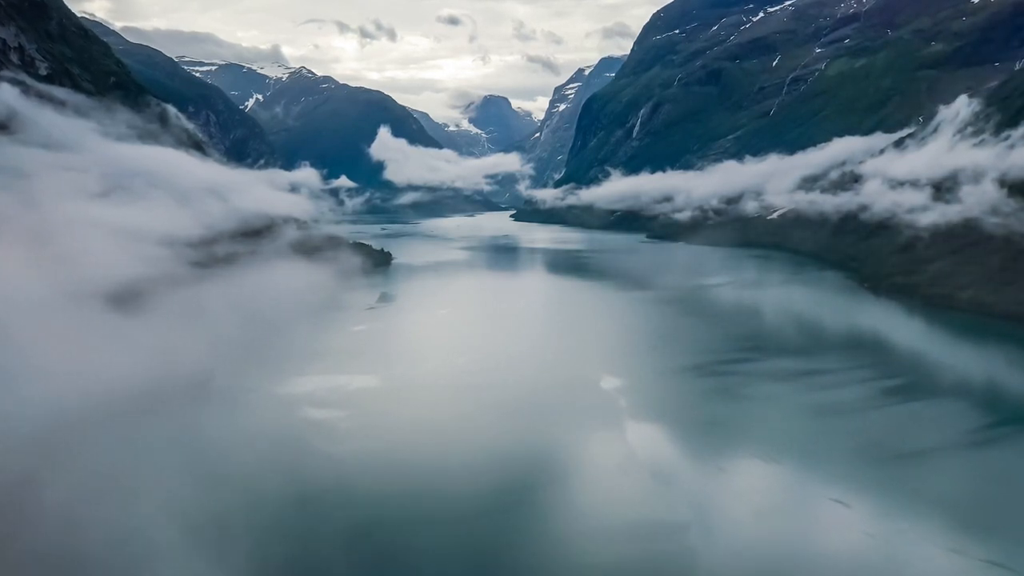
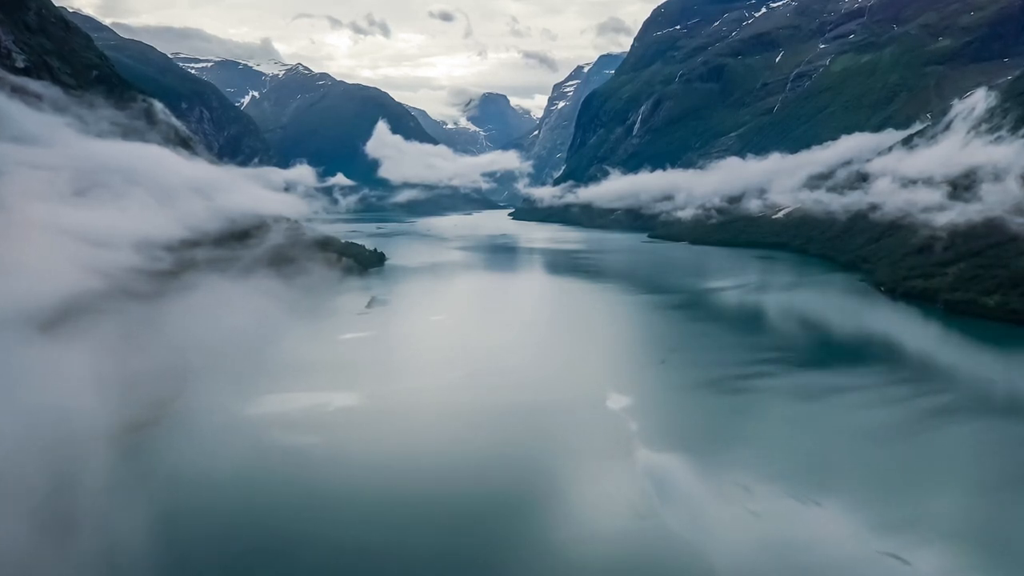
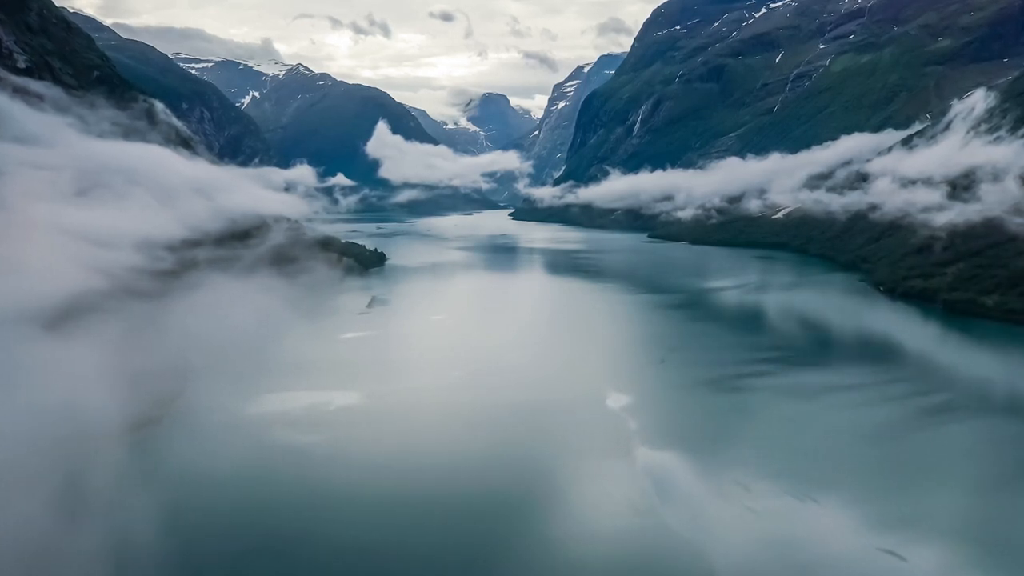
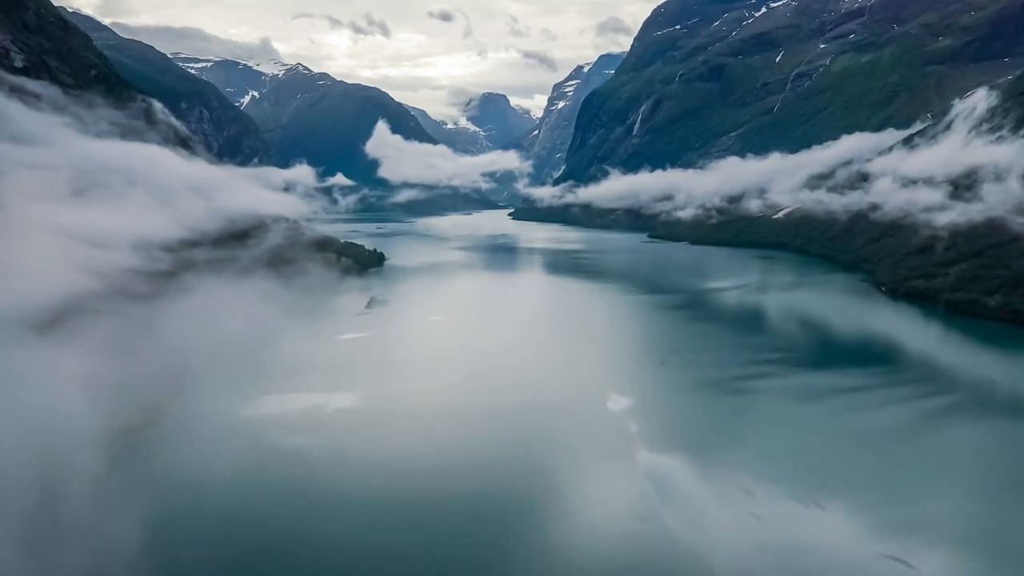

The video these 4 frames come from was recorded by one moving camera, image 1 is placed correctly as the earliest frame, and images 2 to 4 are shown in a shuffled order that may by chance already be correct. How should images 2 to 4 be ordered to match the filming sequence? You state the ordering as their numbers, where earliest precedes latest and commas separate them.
3, 2, 4
